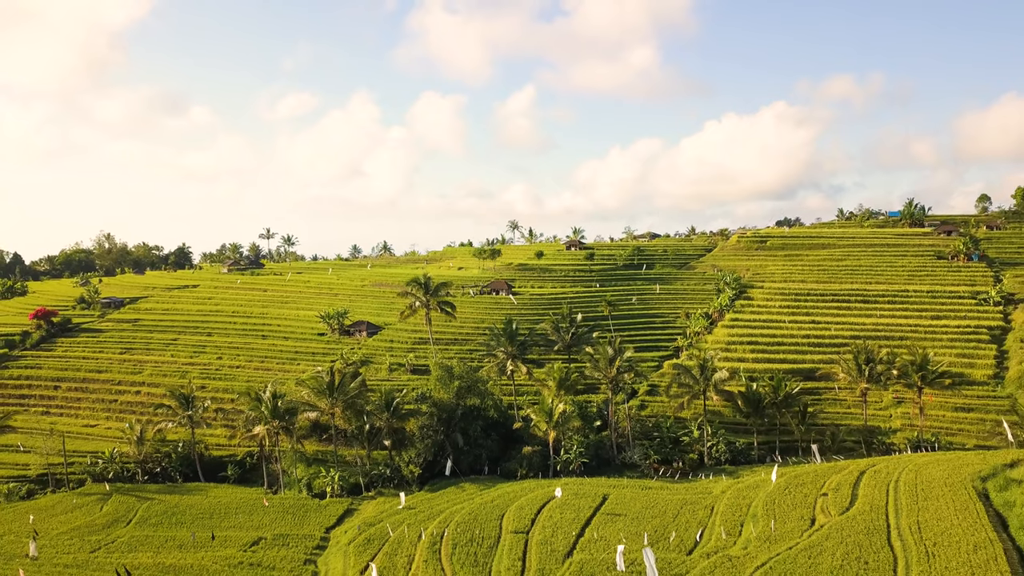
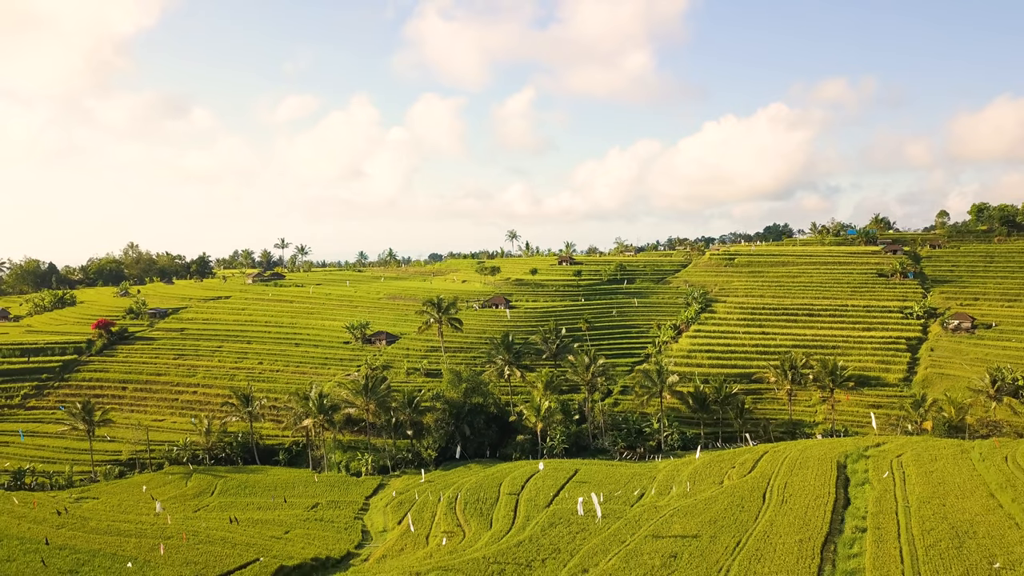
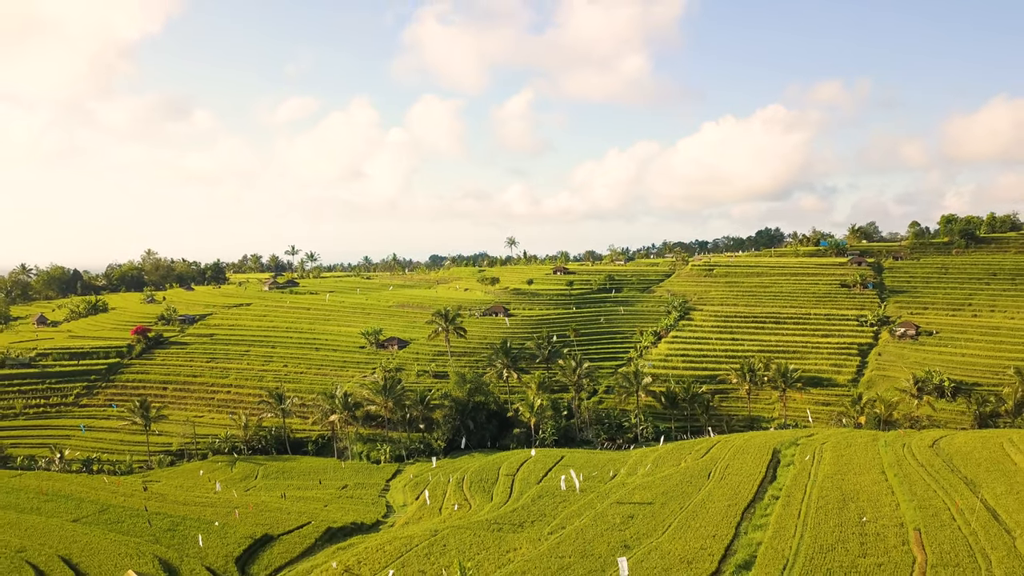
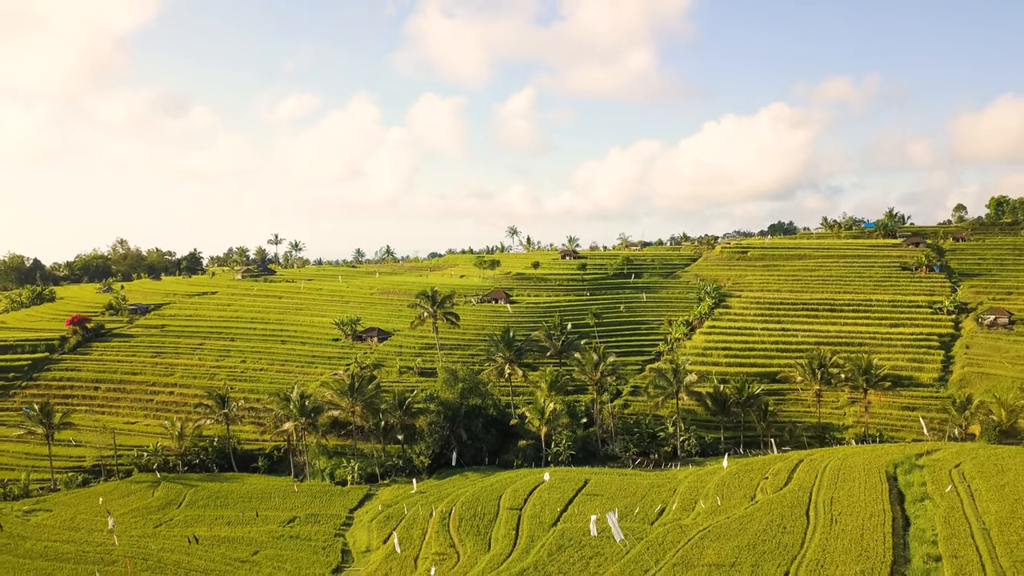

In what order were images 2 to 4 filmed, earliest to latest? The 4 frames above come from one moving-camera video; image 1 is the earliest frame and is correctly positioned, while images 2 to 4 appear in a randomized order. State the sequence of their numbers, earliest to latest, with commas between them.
4, 2, 3
